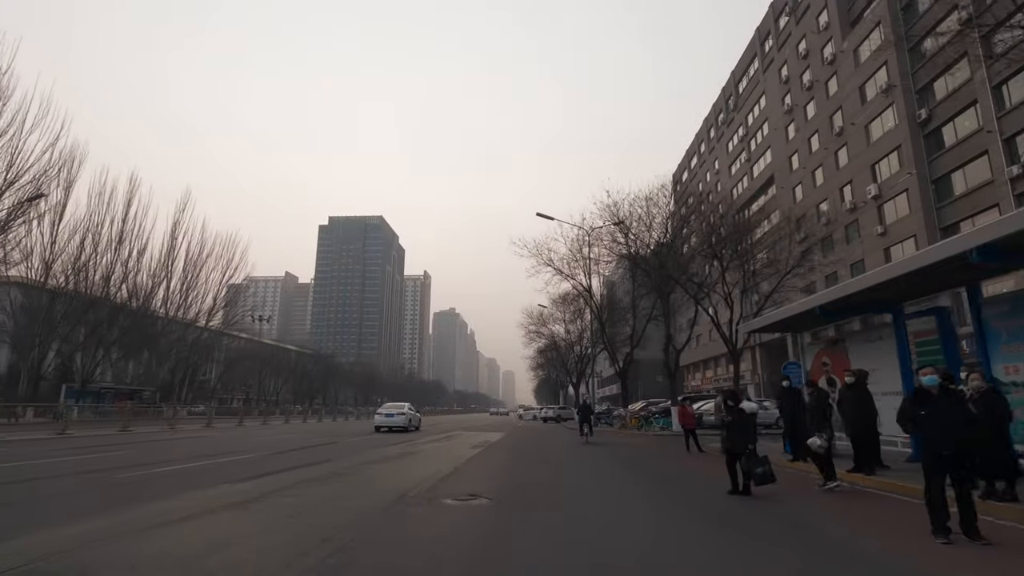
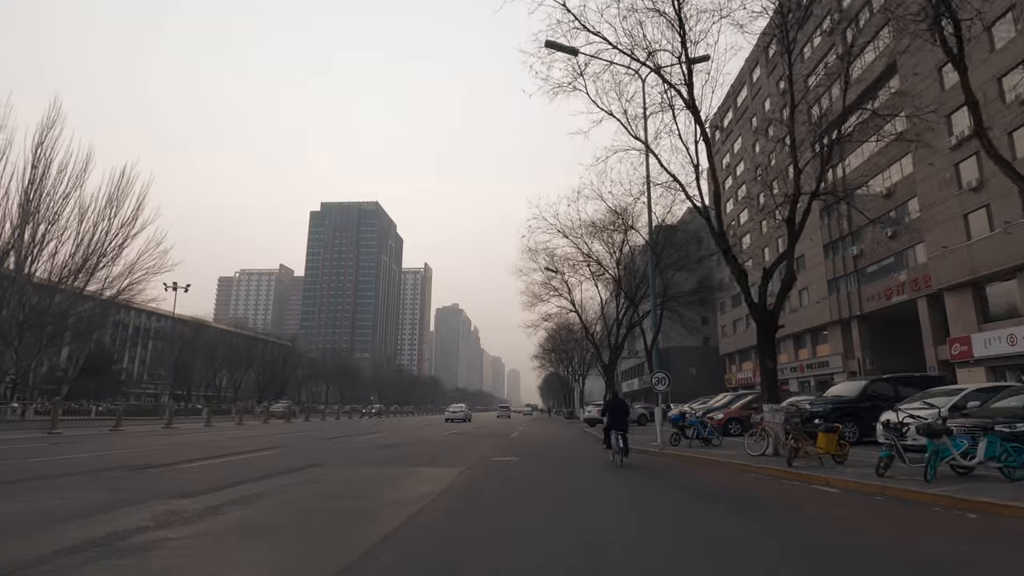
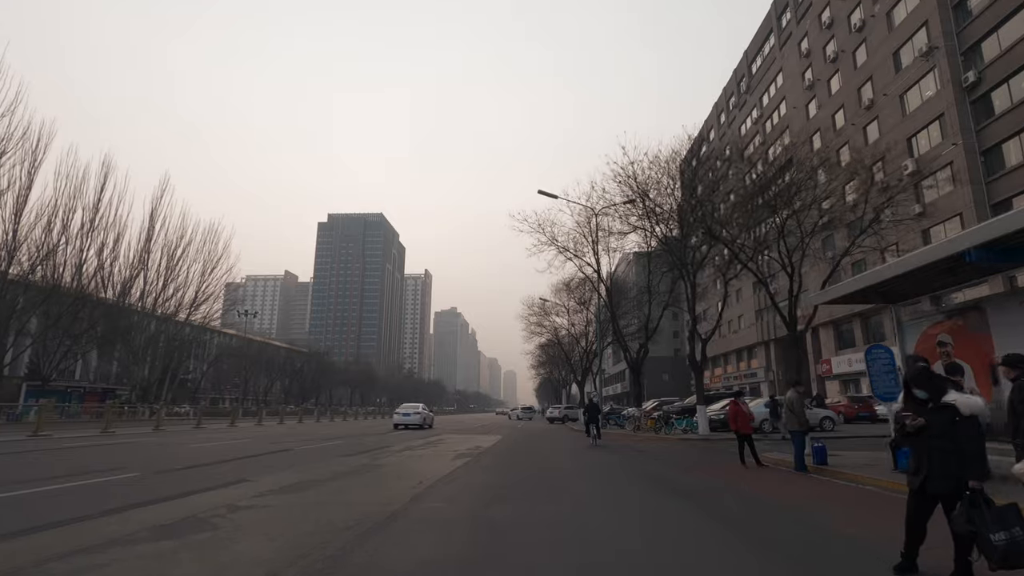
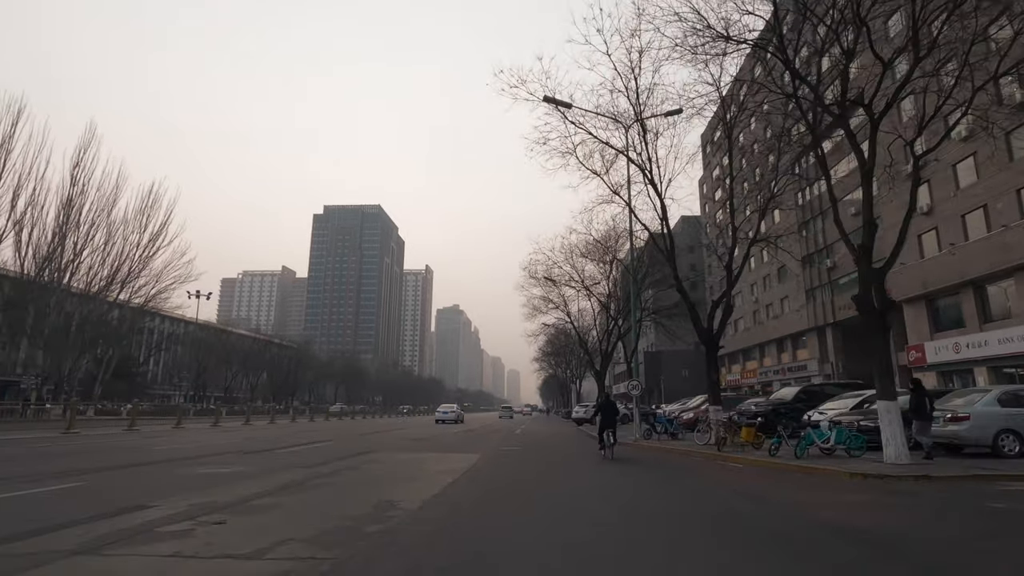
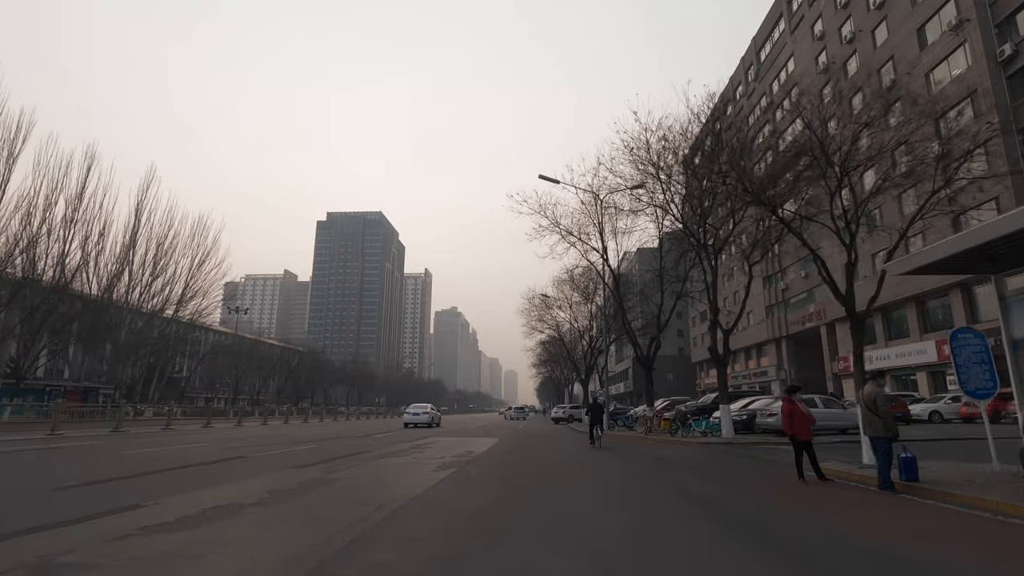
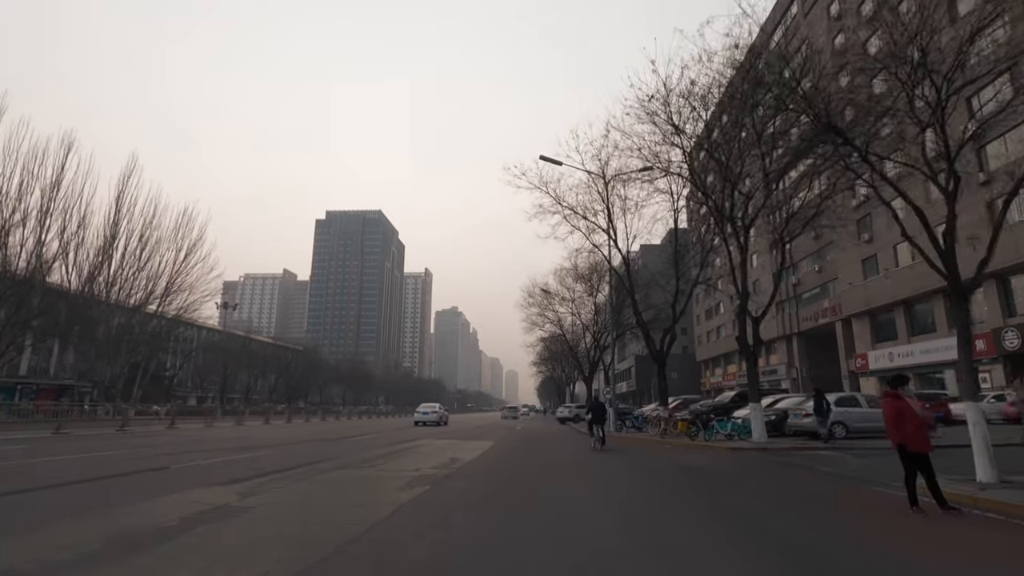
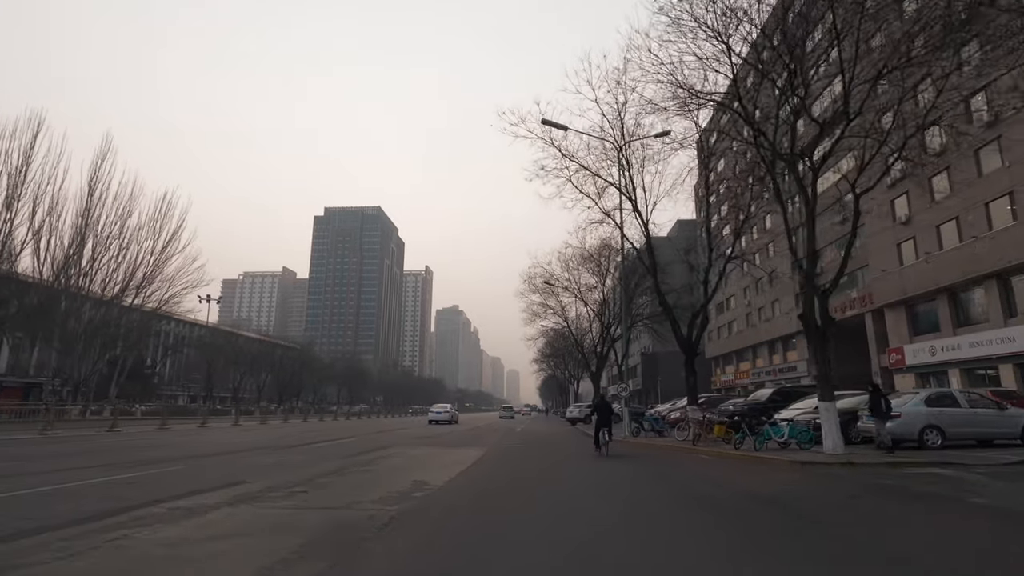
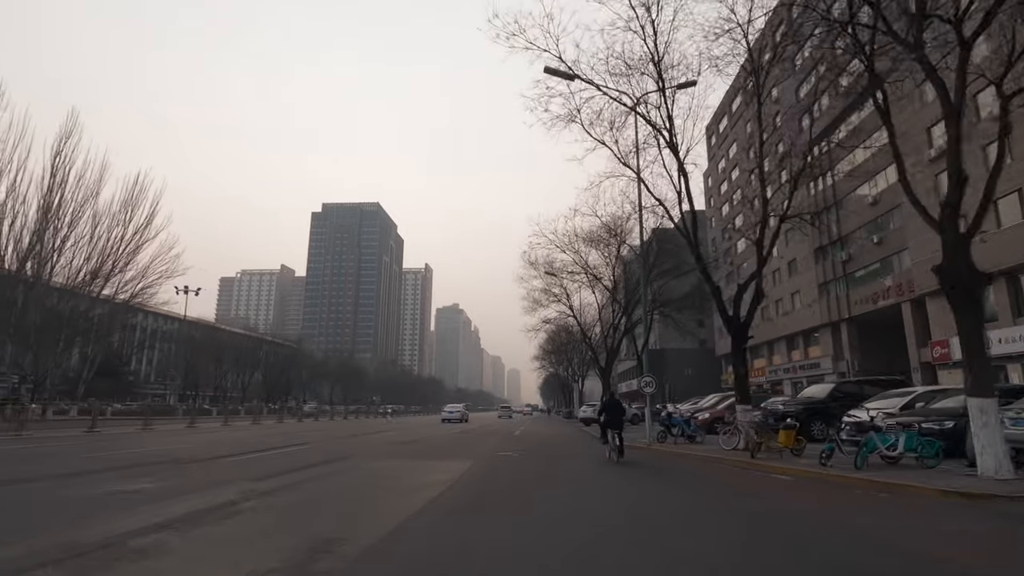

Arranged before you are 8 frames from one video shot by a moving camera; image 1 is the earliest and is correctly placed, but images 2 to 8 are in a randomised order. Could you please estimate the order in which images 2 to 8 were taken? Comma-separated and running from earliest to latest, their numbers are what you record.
3, 5, 6, 7, 4, 8, 2
